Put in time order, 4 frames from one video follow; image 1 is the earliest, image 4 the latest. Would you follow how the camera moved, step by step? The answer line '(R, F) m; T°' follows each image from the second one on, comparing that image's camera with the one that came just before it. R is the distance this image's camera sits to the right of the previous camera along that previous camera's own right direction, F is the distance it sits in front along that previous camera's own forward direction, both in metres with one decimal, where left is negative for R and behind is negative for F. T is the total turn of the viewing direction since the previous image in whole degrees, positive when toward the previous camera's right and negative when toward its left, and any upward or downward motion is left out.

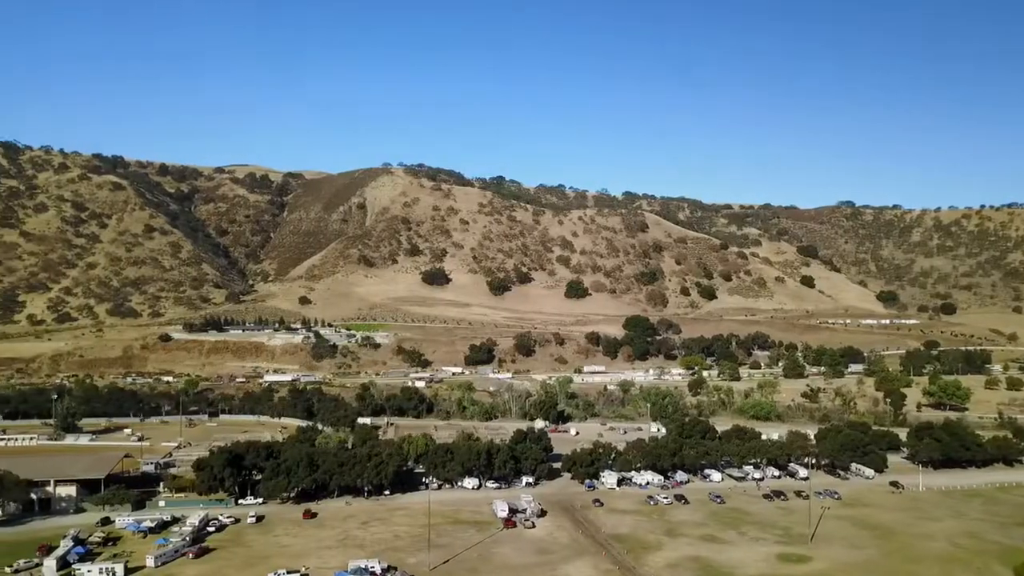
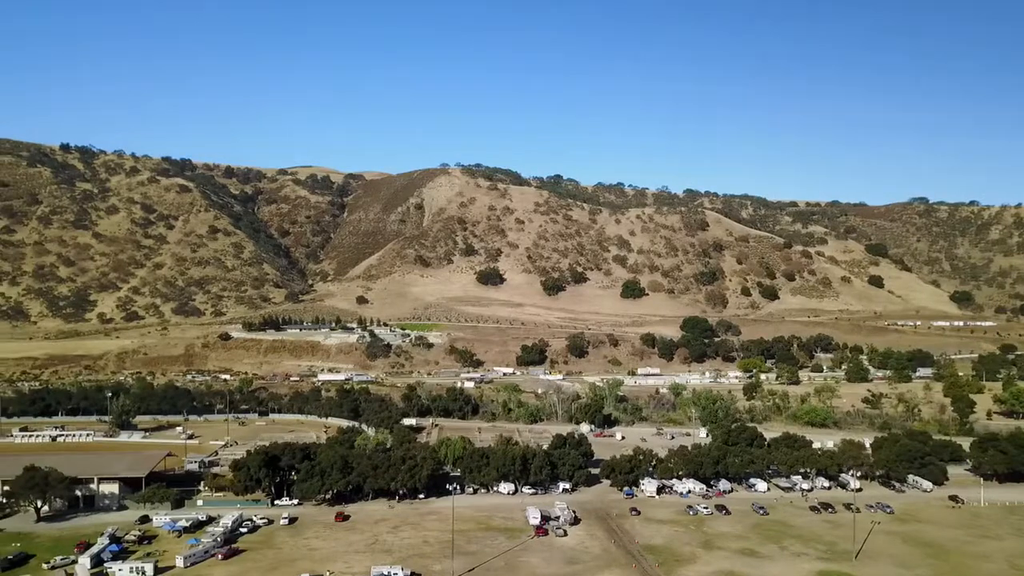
(+1.5, +0.8) m; -5°
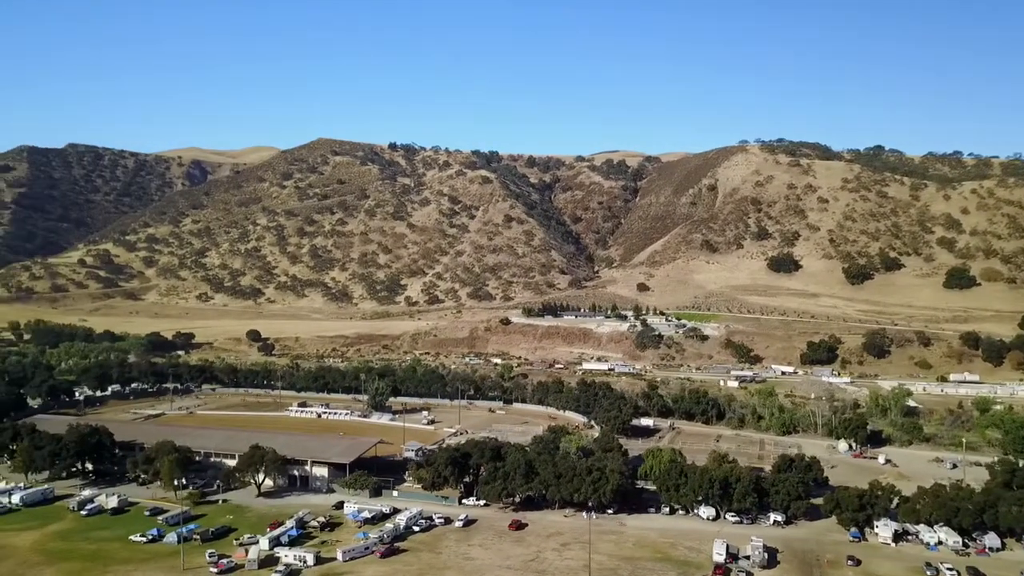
(+6.1, +4.8) m; -23°
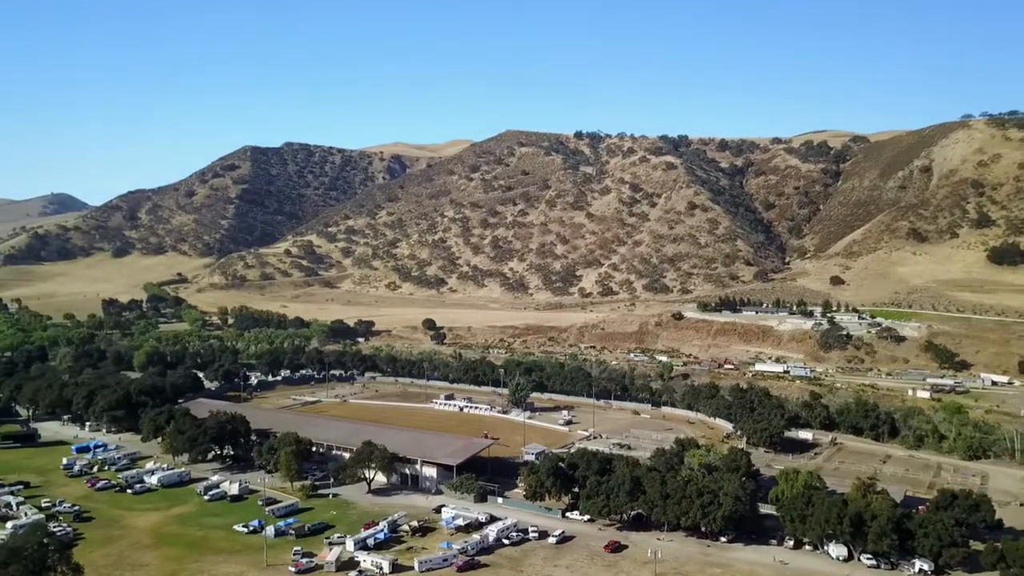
(+4.6, +3.3) m; -14°
